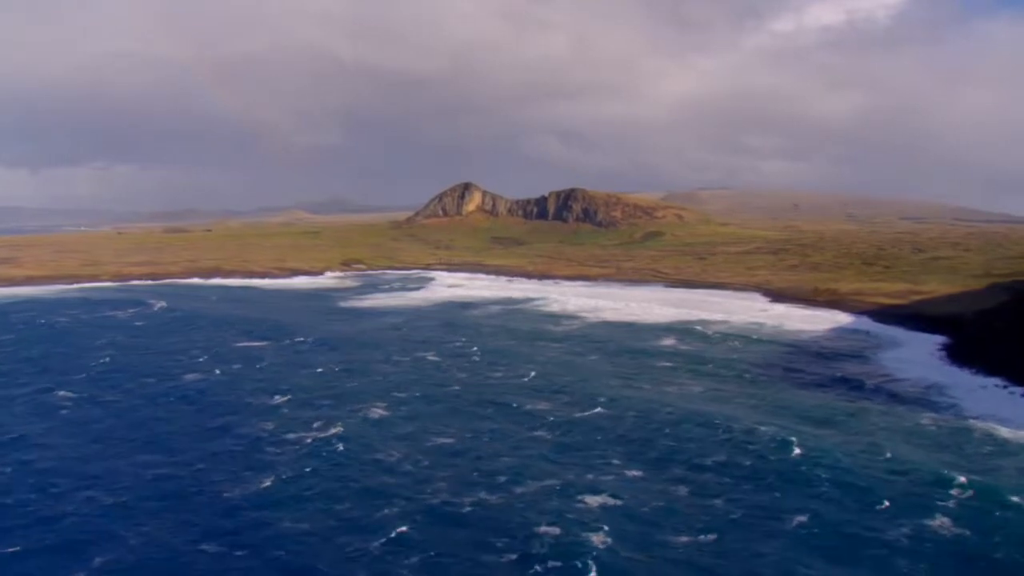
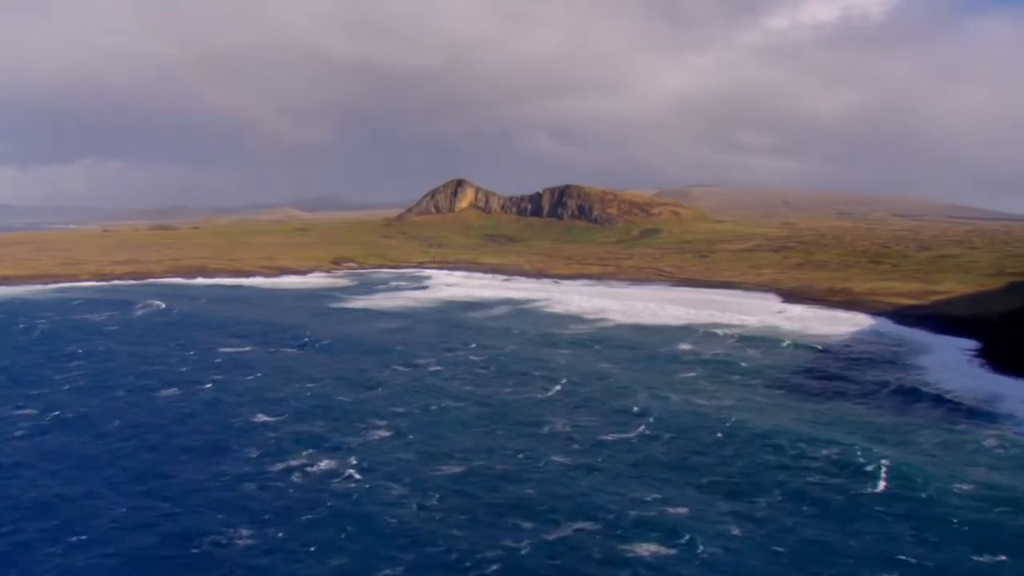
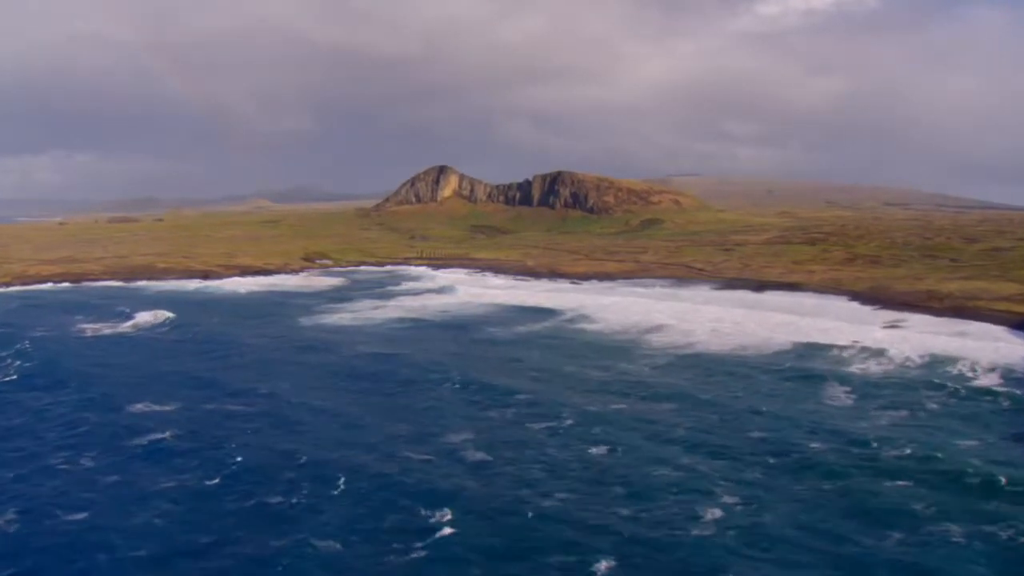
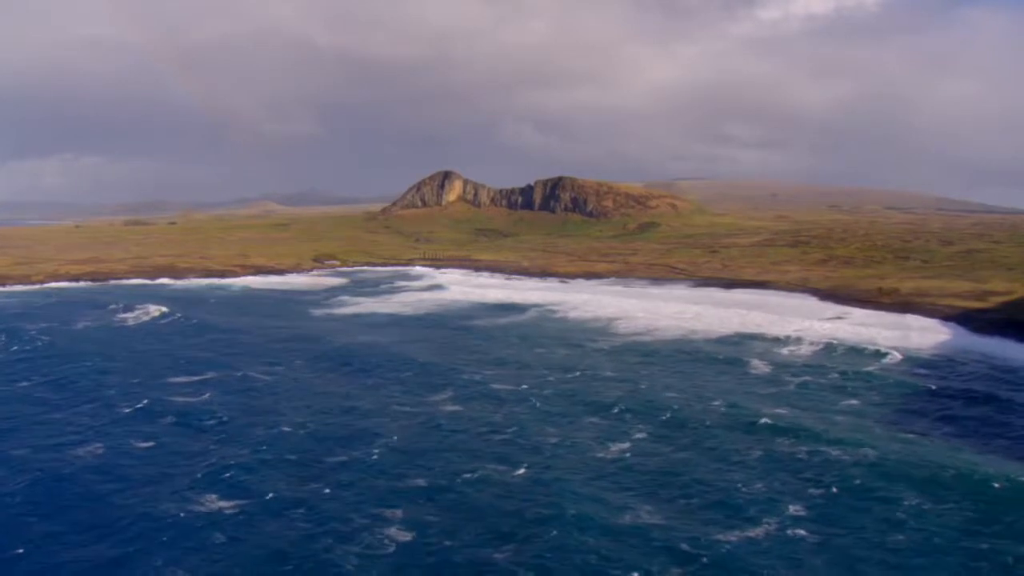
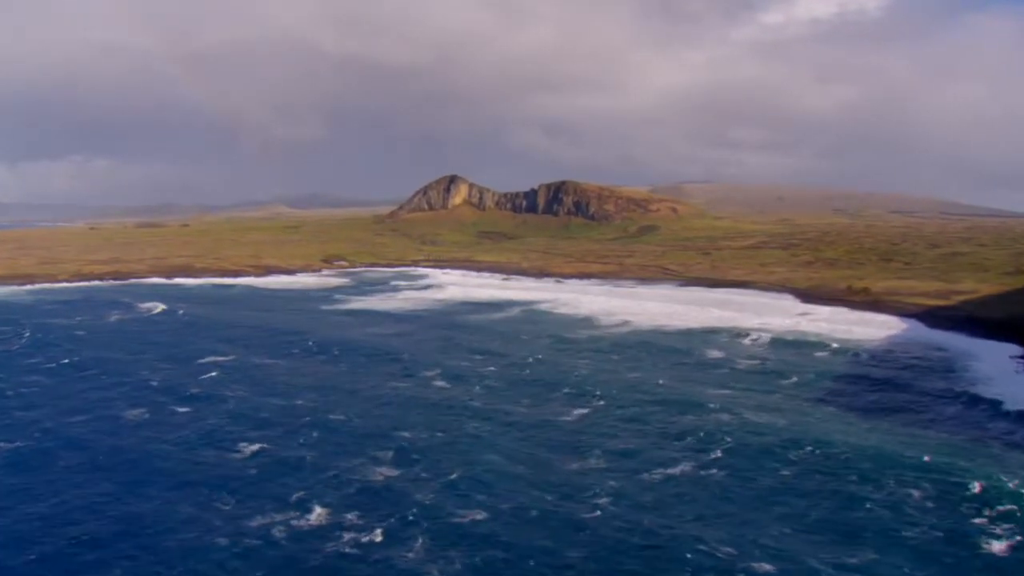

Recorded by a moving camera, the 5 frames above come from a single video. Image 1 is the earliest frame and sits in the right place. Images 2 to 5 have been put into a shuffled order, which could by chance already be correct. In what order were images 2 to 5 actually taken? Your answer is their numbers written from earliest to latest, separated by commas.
2, 5, 4, 3
